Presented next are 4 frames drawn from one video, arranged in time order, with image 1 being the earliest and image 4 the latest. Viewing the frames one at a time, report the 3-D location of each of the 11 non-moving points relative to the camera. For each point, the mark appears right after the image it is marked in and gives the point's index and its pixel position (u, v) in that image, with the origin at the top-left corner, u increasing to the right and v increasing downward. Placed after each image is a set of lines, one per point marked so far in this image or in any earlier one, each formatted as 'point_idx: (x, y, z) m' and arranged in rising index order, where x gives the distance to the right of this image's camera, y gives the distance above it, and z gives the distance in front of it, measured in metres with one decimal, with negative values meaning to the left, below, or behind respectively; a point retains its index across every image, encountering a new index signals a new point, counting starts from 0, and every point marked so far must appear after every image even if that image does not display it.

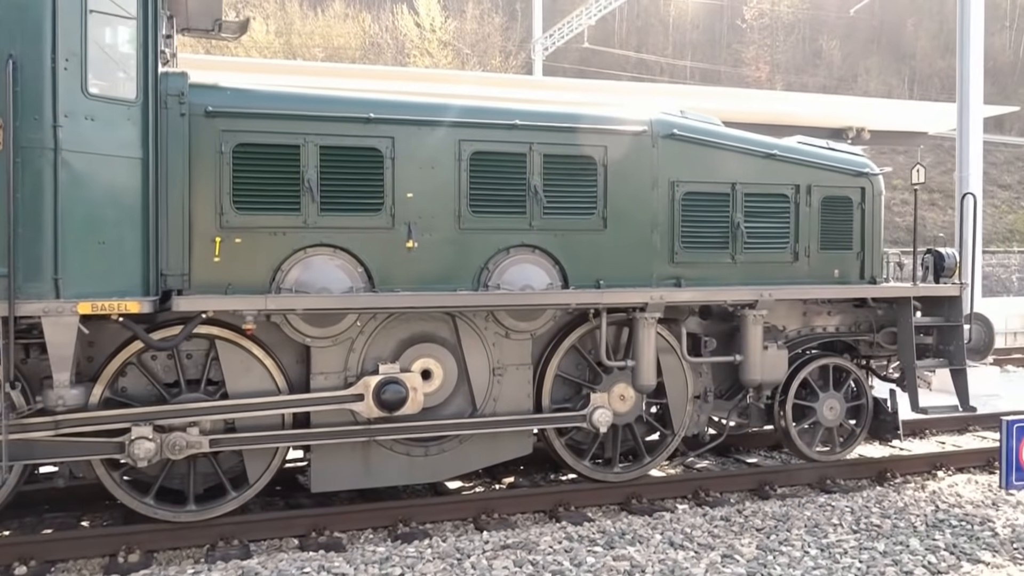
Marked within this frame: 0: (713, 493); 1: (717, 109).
0: (+1.5, -1.5, +5.5) m
1: (+3.5, +3.0, +12.2) m
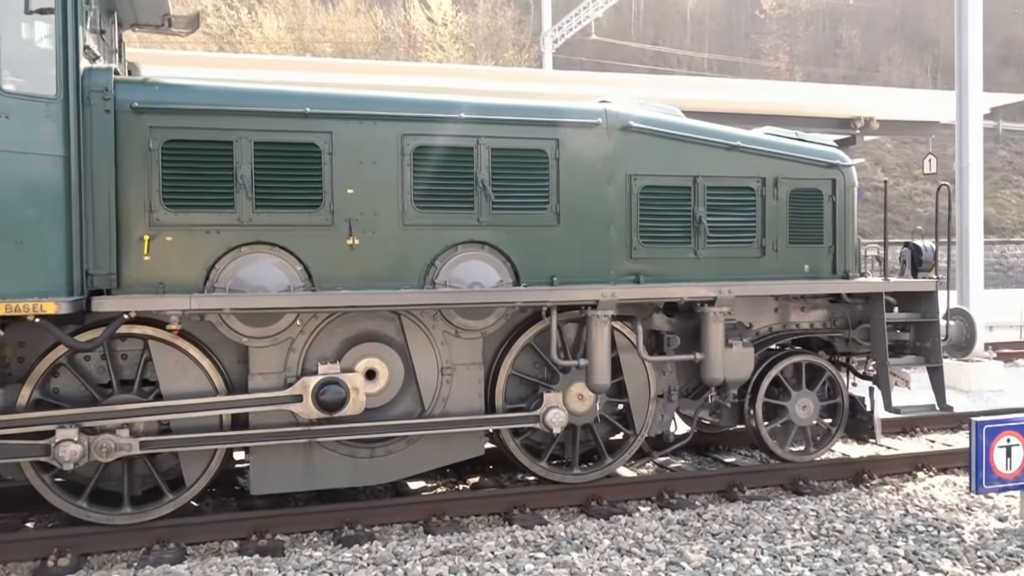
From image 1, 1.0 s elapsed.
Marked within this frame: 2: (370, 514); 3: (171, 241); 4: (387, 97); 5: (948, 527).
0: (+1.2, -1.5, +5.3) m
1: (+3.3, +3.1, +11.9) m
2: (-0.9, -1.4, +4.7) m
3: (-2.1, +0.3, +4.4) m
4: (-0.8, +1.3, +4.8) m
5: (+2.6, -1.4, +4.5) m
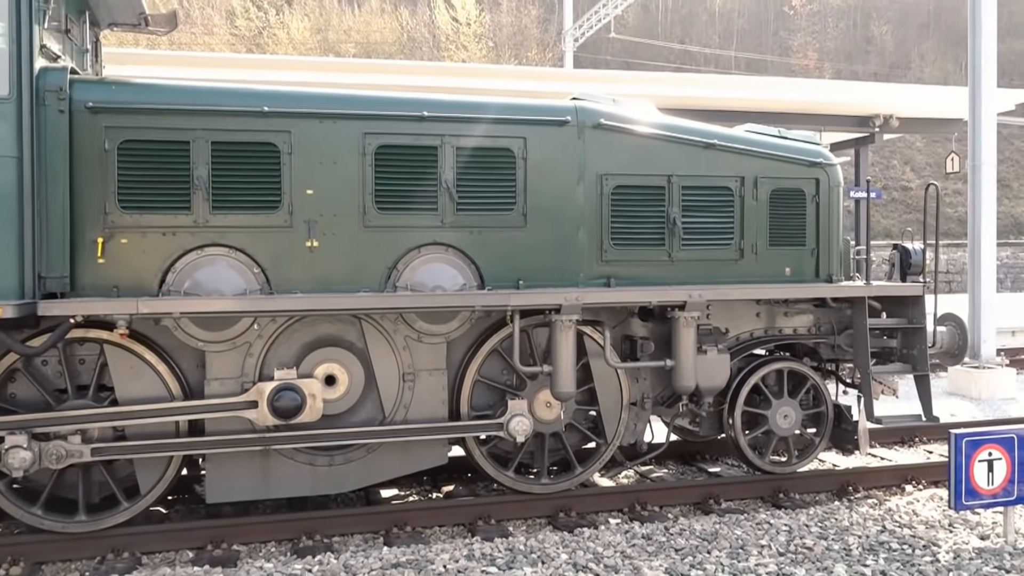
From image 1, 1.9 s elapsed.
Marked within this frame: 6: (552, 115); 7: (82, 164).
0: (+1.0, -1.5, +5.1) m
1: (+3.3, +3.0, +11.7) m
2: (-1.1, -1.5, +4.6) m
3: (-2.3, +0.3, +4.4) m
4: (-1.0, +1.2, +4.7) m
5: (+2.4, -1.5, +4.3) m
6: (+0.3, +1.2, +5.0) m
7: (-2.5, +0.7, +4.3) m
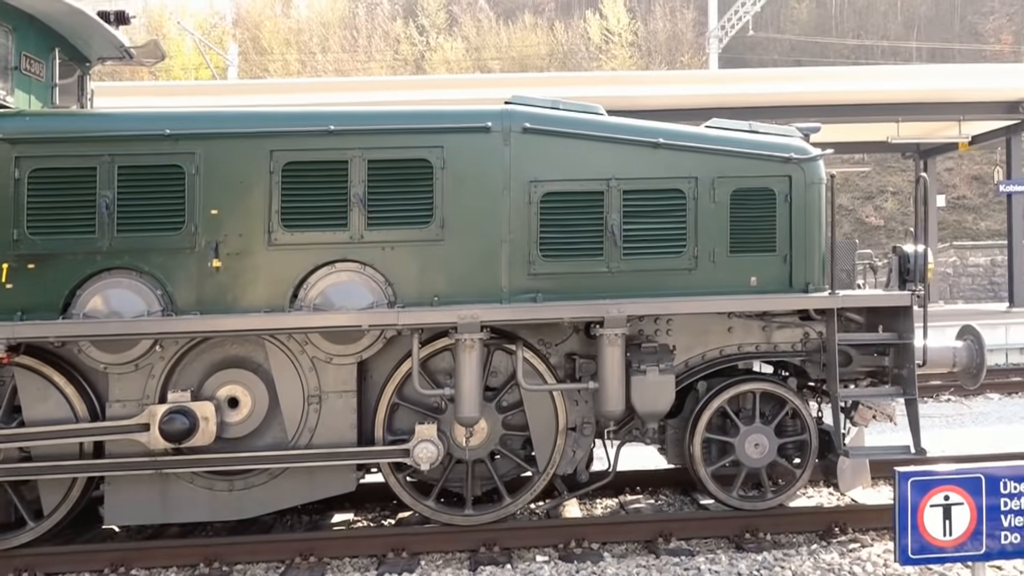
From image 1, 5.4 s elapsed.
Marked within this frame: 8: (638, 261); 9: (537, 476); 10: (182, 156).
0: (+0.5, -1.6, +4.6) m
1: (+3.8, +2.9, +10.8) m
2: (-1.7, -1.6, +4.5) m
3: (-2.9, +0.1, +4.5) m
4: (-1.6, +1.1, +4.7) m
5: (+1.7, -1.5, +3.6) m
6: (-0.3, +1.1, +4.7) m
7: (-3.1, +0.6, +4.4) m
8: (+0.8, +0.2, +4.8) m
9: (+0.2, -1.2, +4.7) m
10: (-2.1, +0.8, +4.6) m
